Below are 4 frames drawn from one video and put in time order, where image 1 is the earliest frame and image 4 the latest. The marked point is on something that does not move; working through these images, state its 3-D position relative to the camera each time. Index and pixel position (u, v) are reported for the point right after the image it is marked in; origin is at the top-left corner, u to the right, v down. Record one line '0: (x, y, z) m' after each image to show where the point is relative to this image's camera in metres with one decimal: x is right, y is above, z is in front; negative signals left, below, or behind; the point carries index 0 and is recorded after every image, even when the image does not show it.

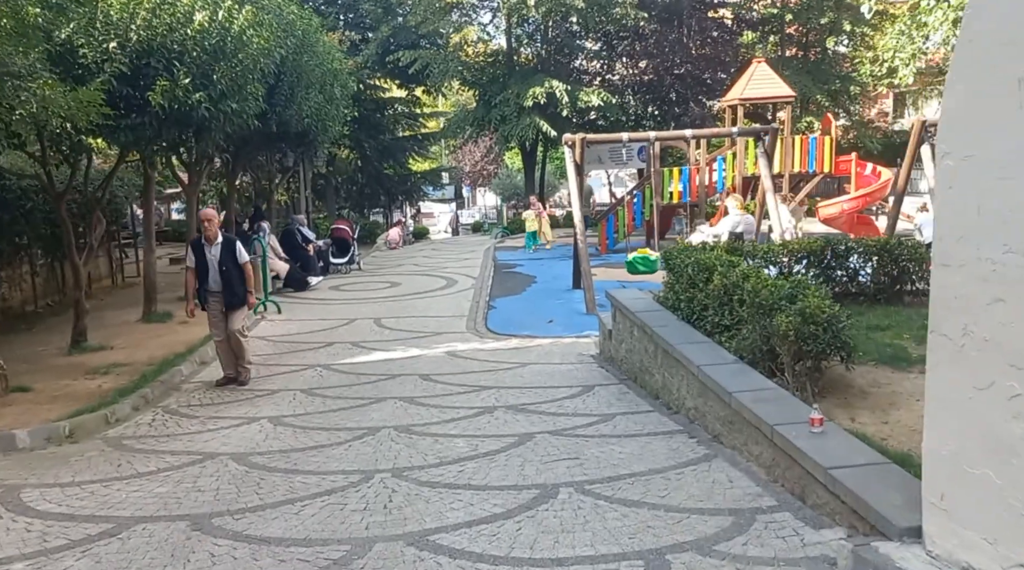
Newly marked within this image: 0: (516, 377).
0: (0.0, -0.9, +9.5) m
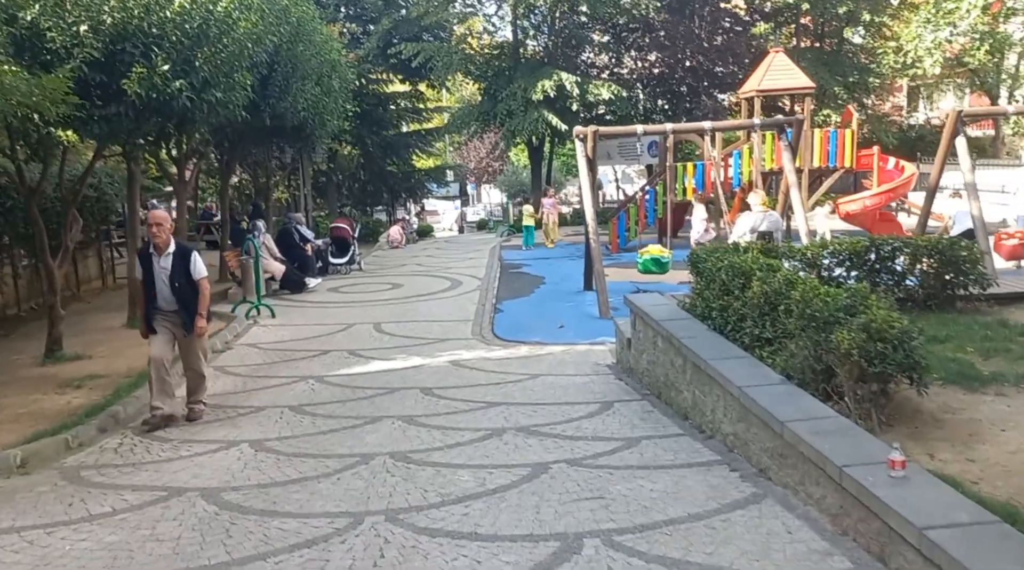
0: (+0.1, -0.9, +8.7) m
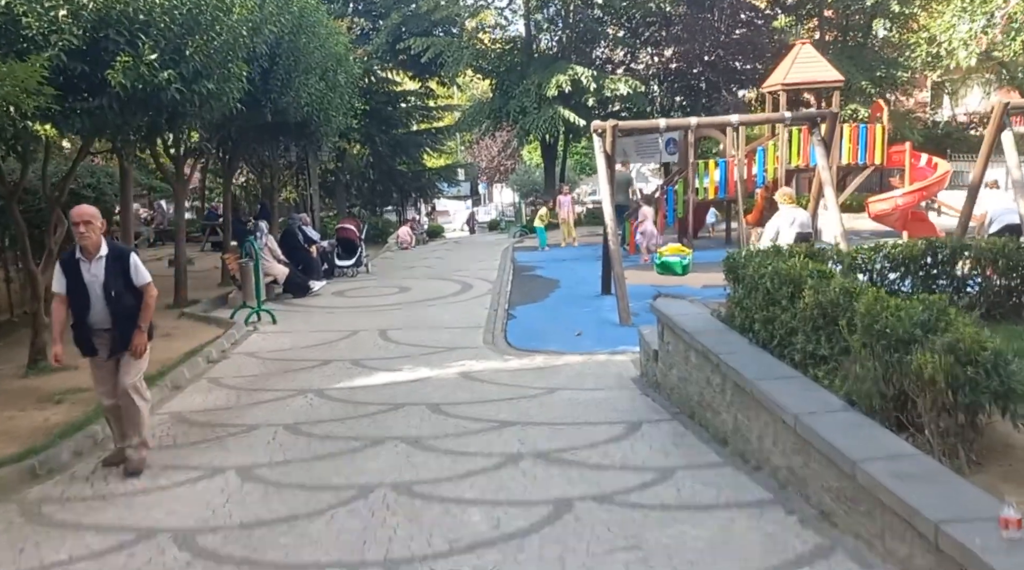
0: (+0.2, -1.0, +7.9) m
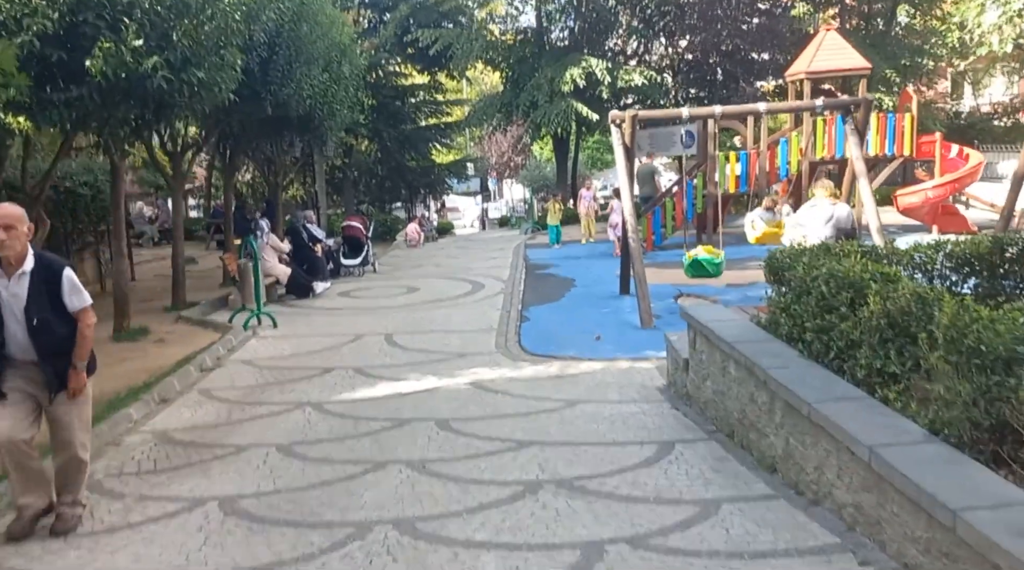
0: (+0.4, -1.0, +7.2) m
